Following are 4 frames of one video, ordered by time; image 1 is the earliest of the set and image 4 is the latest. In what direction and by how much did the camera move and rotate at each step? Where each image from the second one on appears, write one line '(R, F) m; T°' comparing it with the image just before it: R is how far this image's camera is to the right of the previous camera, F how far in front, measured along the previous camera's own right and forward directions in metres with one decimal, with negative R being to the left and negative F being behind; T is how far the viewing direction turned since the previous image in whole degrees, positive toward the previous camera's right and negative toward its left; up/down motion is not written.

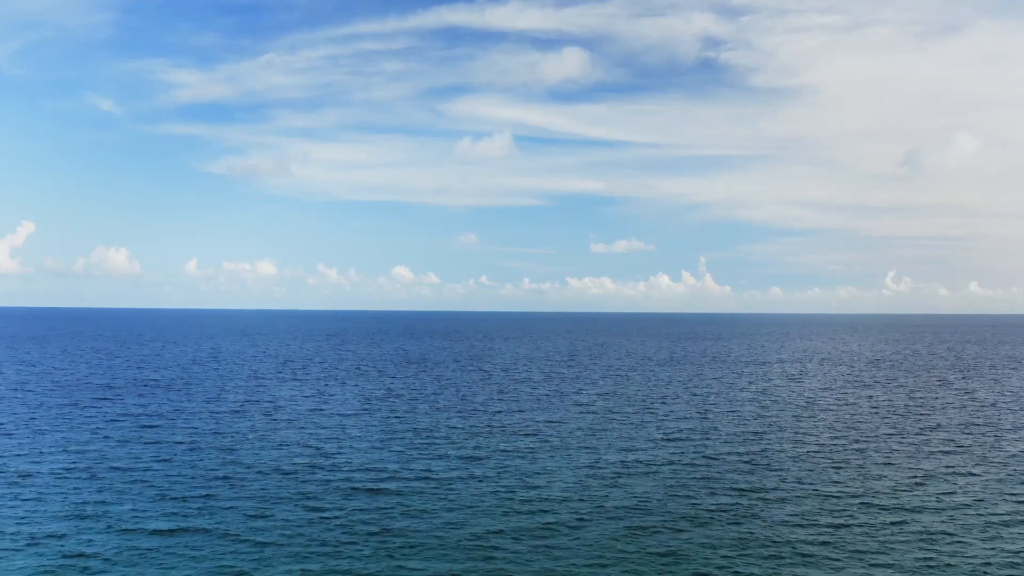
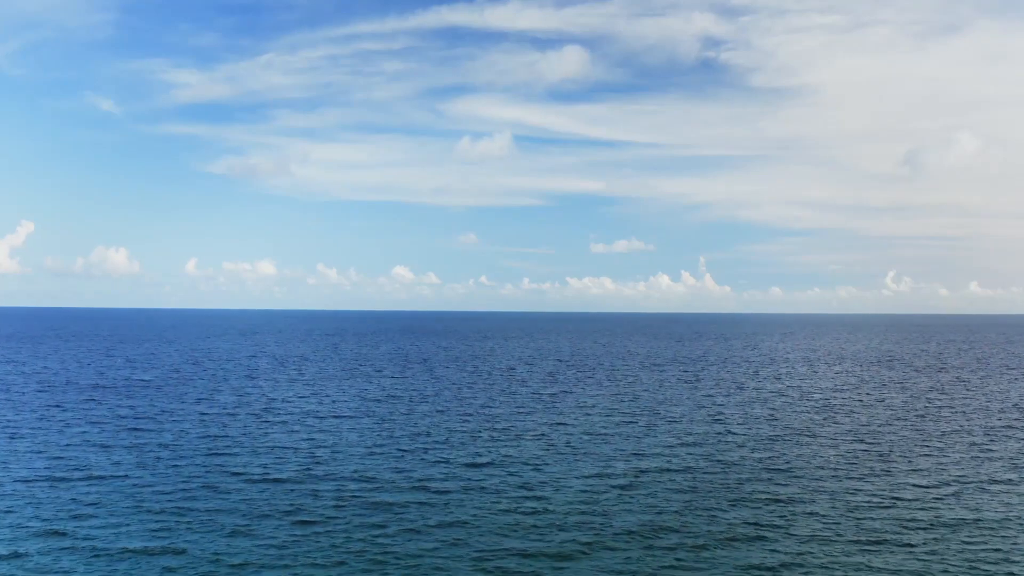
(-2.1, -3.5) m; 0°
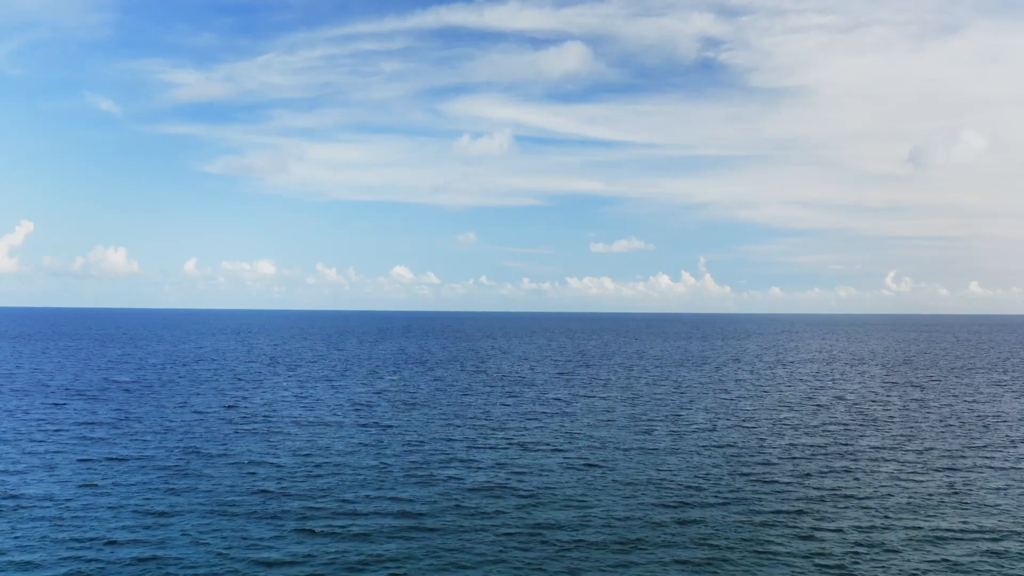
(-0.9, +7.4) m; 0°
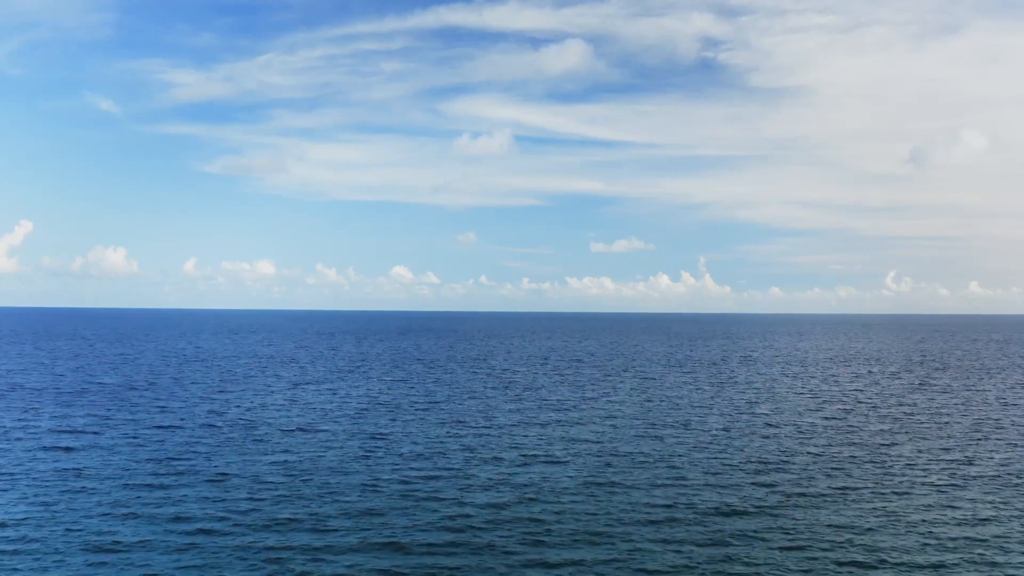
(-0.4, +5.0) m; 0°
